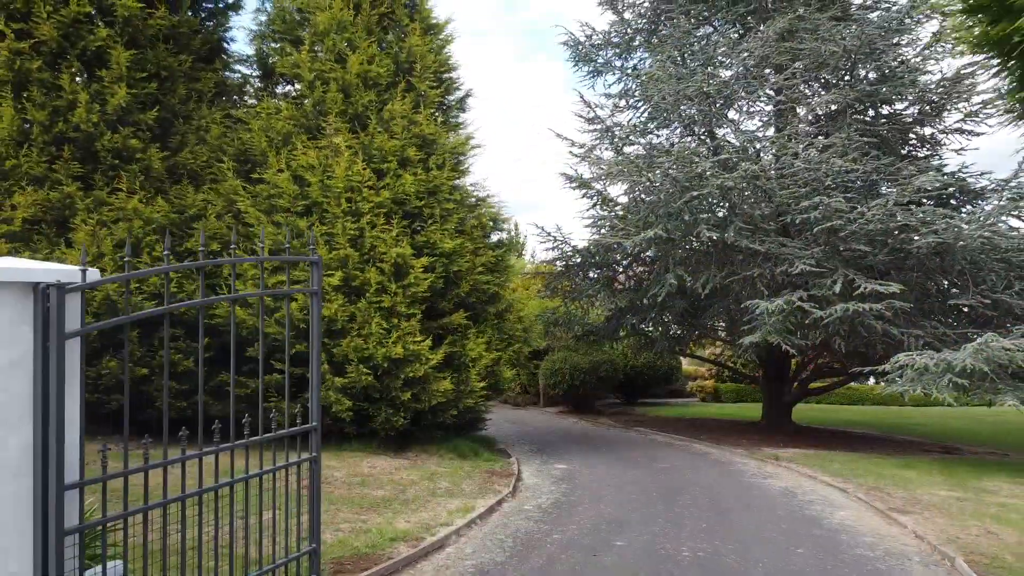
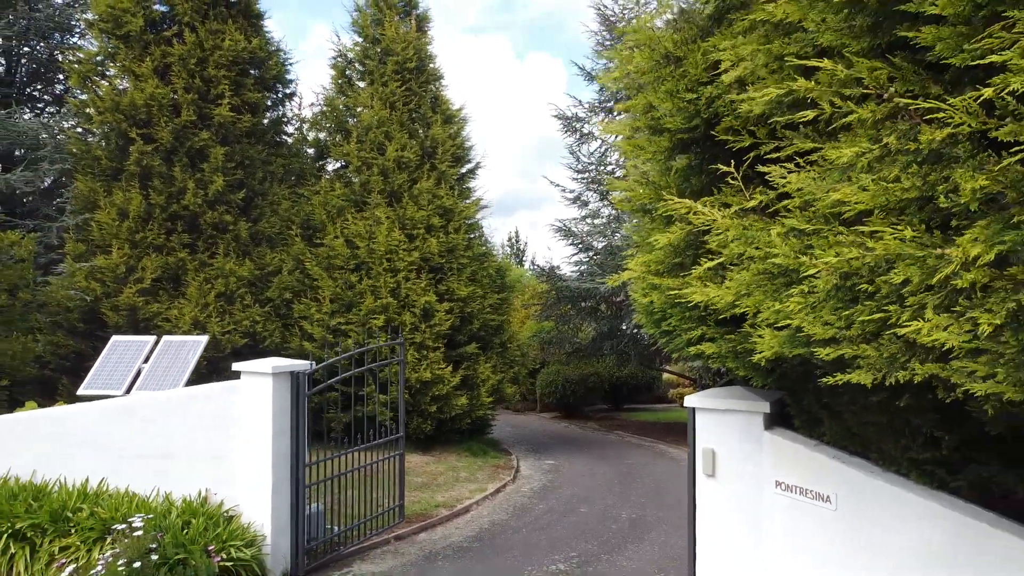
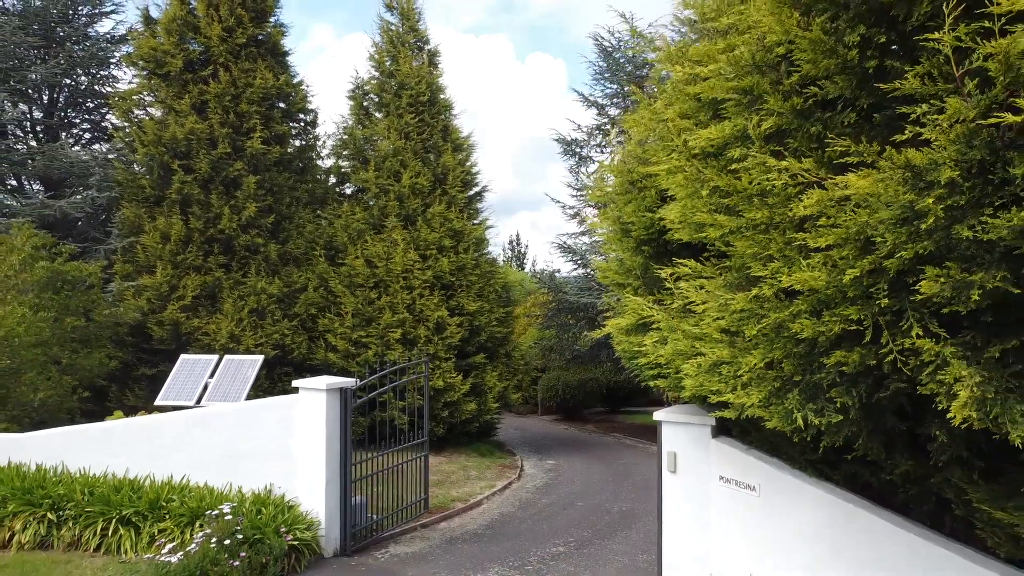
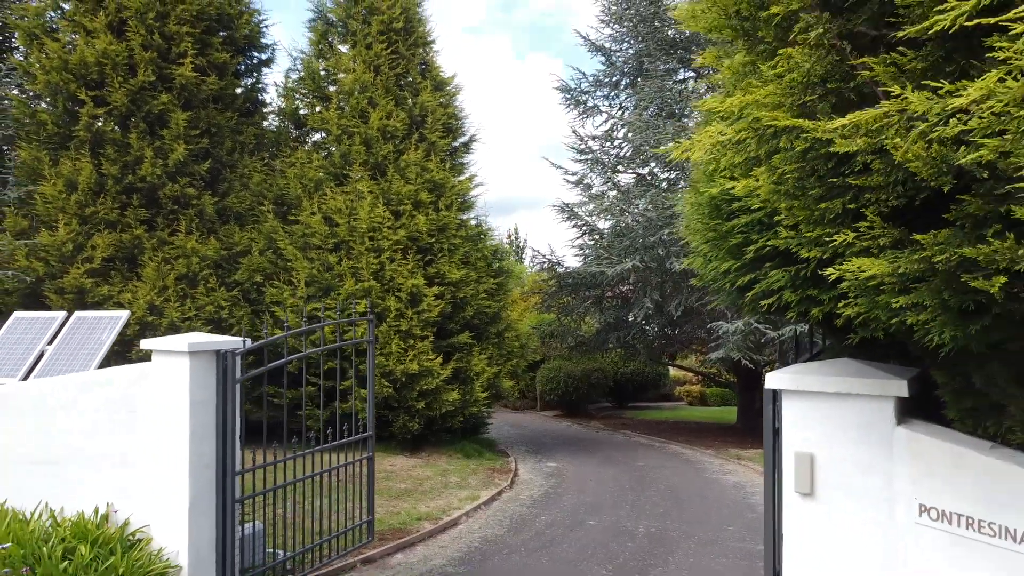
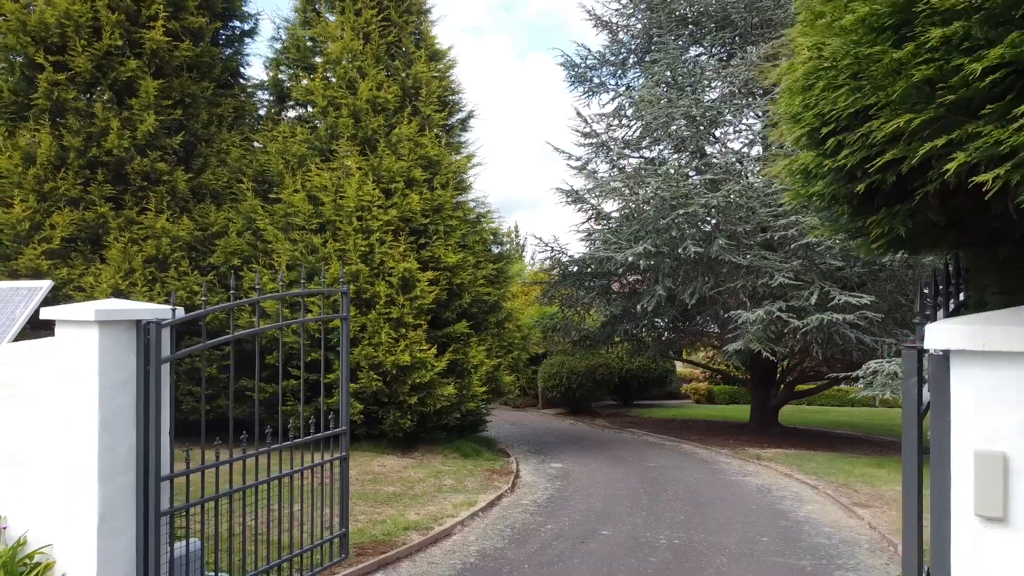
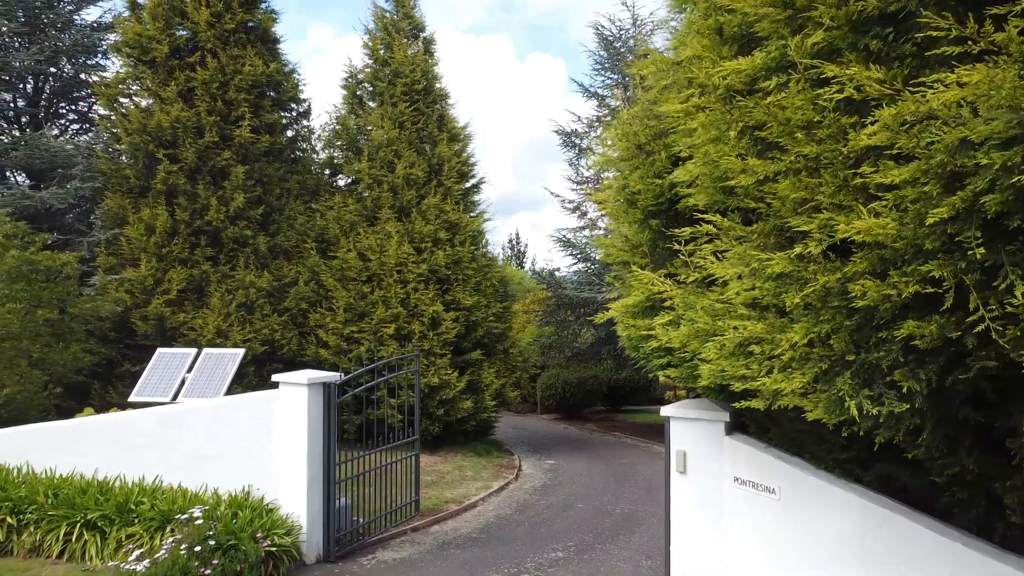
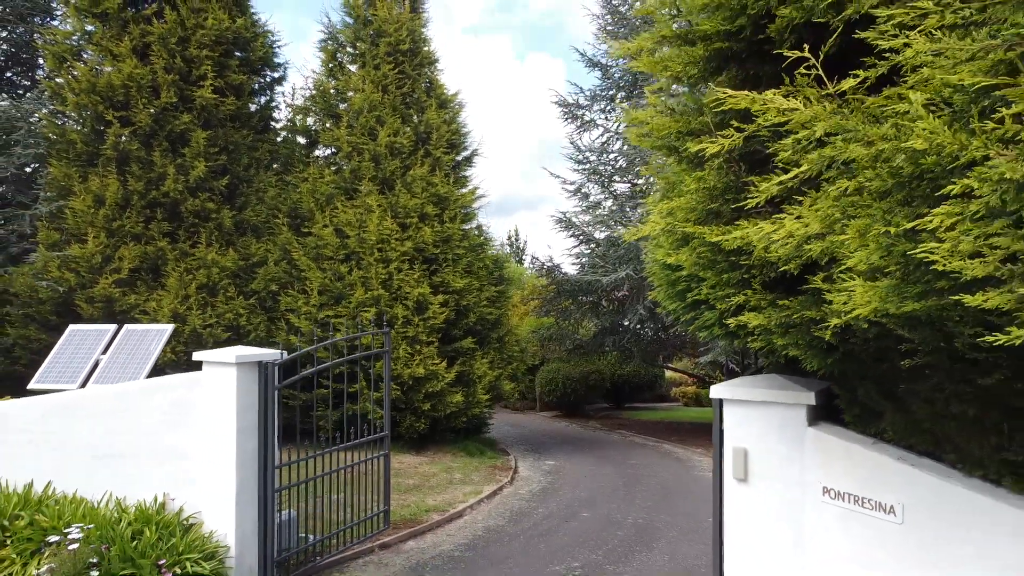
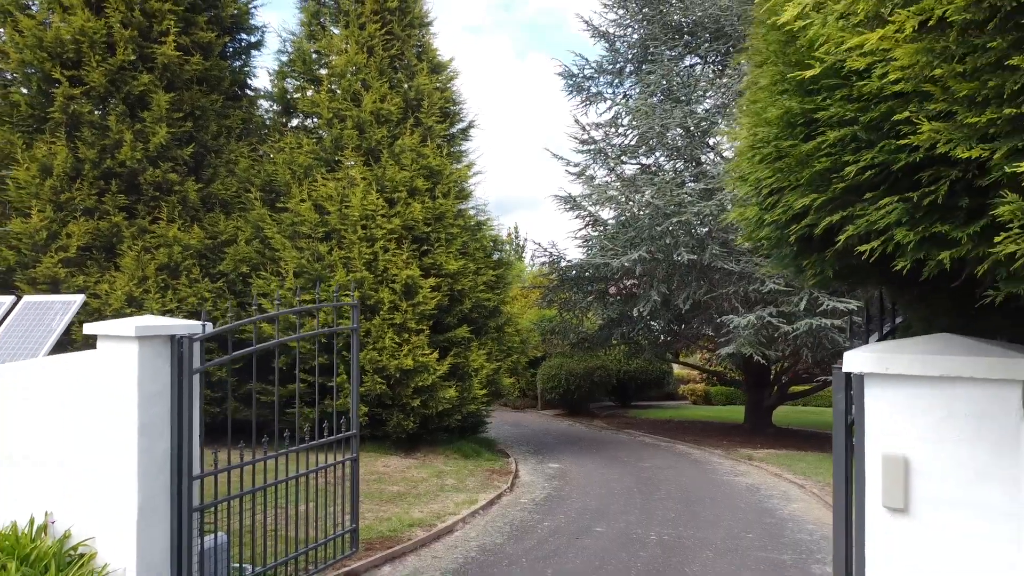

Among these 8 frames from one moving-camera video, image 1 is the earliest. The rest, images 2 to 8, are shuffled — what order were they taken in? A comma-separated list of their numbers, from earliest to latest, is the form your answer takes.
5, 8, 4, 7, 2, 6, 3
